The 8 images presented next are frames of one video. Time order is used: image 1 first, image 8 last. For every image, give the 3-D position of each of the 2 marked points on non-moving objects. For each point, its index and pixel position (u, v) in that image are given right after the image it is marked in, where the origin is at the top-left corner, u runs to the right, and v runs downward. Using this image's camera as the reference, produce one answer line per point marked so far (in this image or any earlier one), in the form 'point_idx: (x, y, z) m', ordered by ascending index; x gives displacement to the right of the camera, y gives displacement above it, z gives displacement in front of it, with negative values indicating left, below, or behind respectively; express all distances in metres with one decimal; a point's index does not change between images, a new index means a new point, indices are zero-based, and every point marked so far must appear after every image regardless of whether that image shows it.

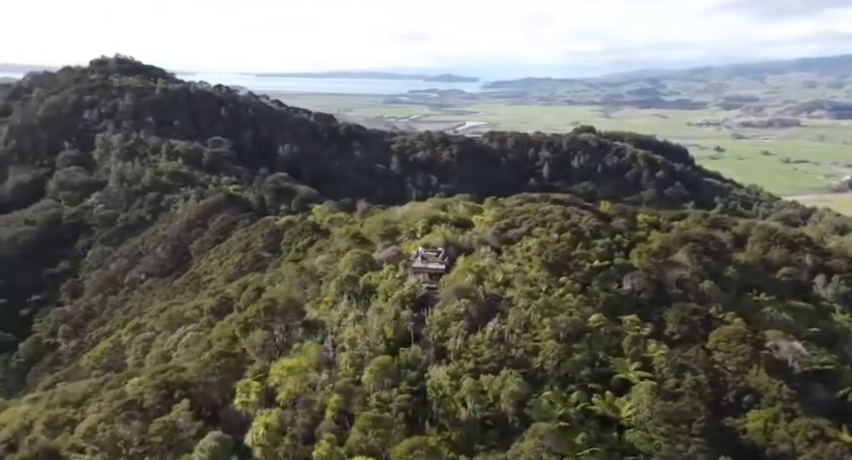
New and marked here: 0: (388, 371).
0: (-1.0, -3.2, +13.2) m
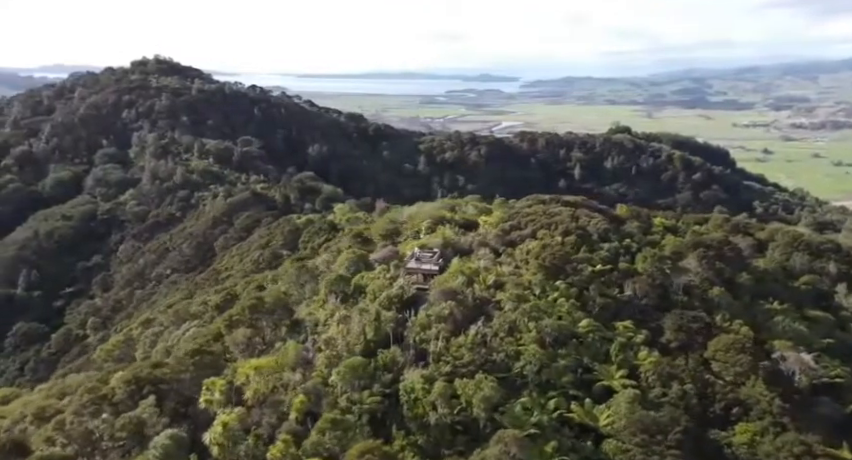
0: (-1.6, -3.2, +13.2) m
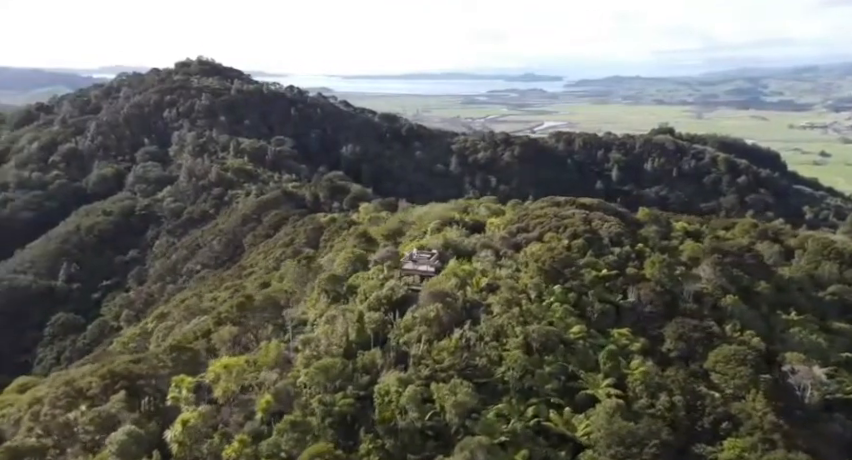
0: (-2.1, -3.2, +13.2) m
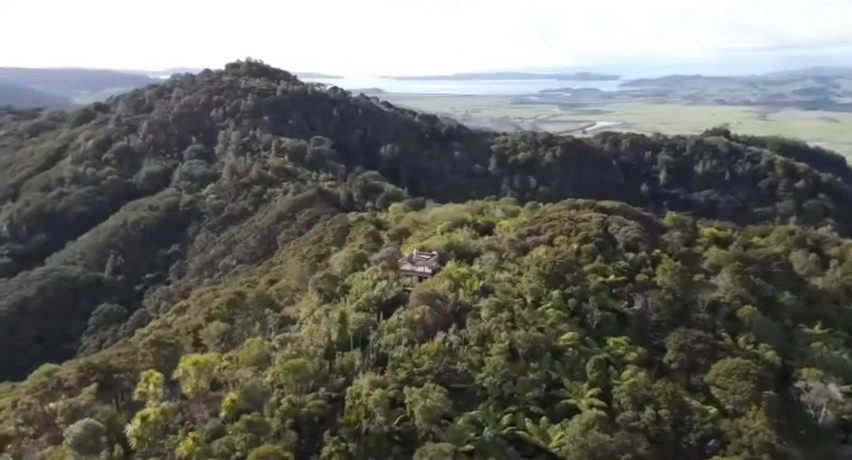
0: (-2.7, -3.2, +13.2) m
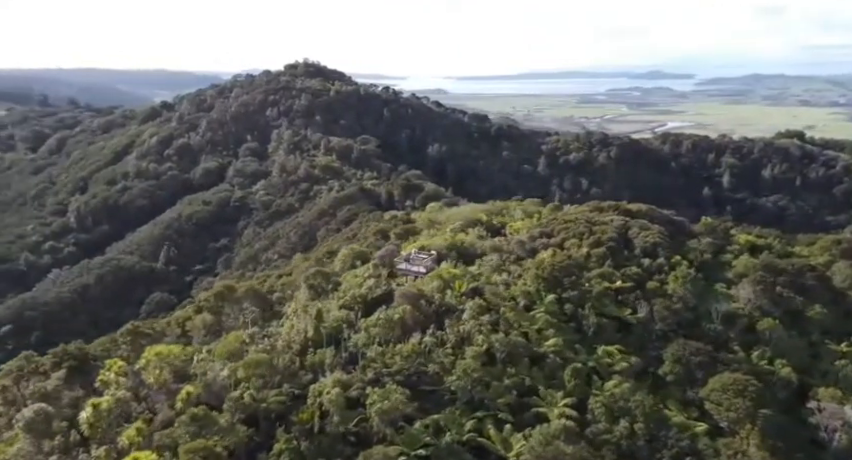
0: (-3.5, -3.1, +13.2) m
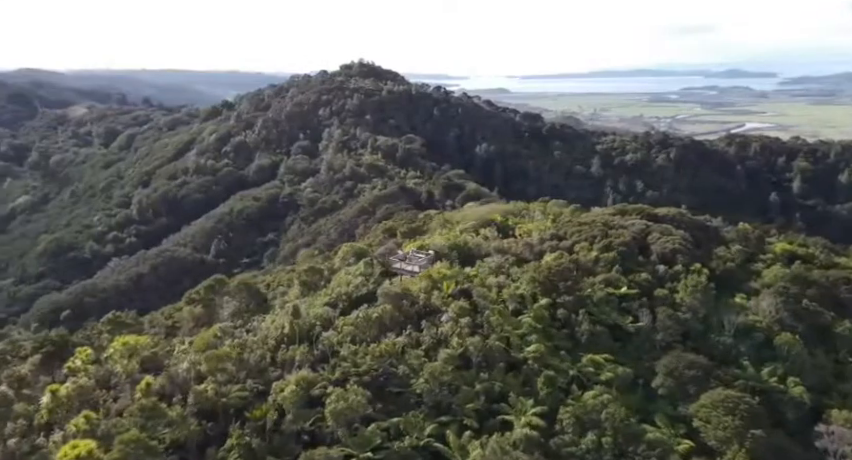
0: (-4.2, -3.0, +13.4) m
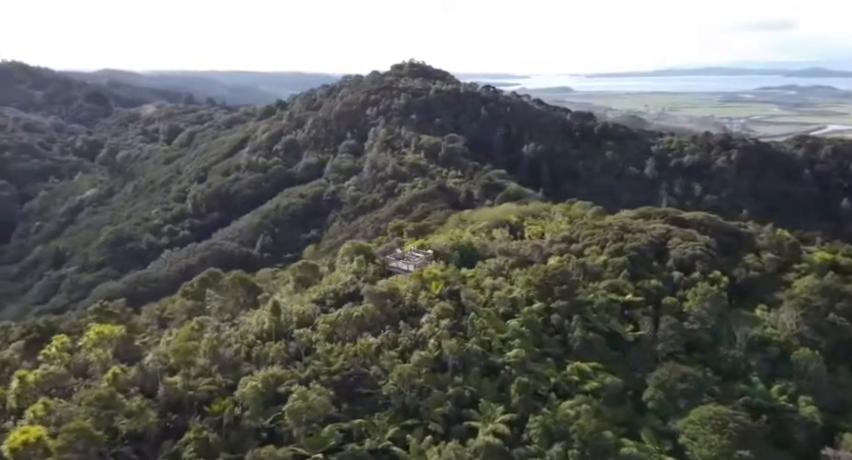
0: (-4.9, -2.9, +13.5) m
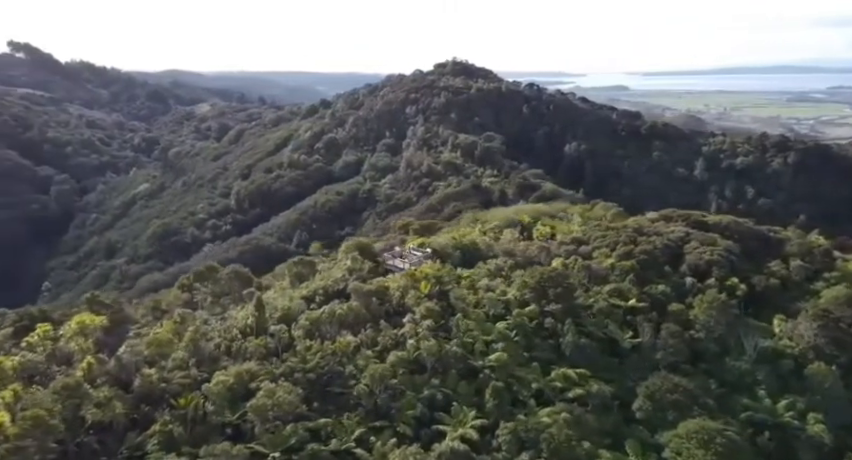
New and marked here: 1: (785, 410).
0: (-5.4, -2.8, +13.6) m
1: (+8.9, -4.4, +14.8) m
